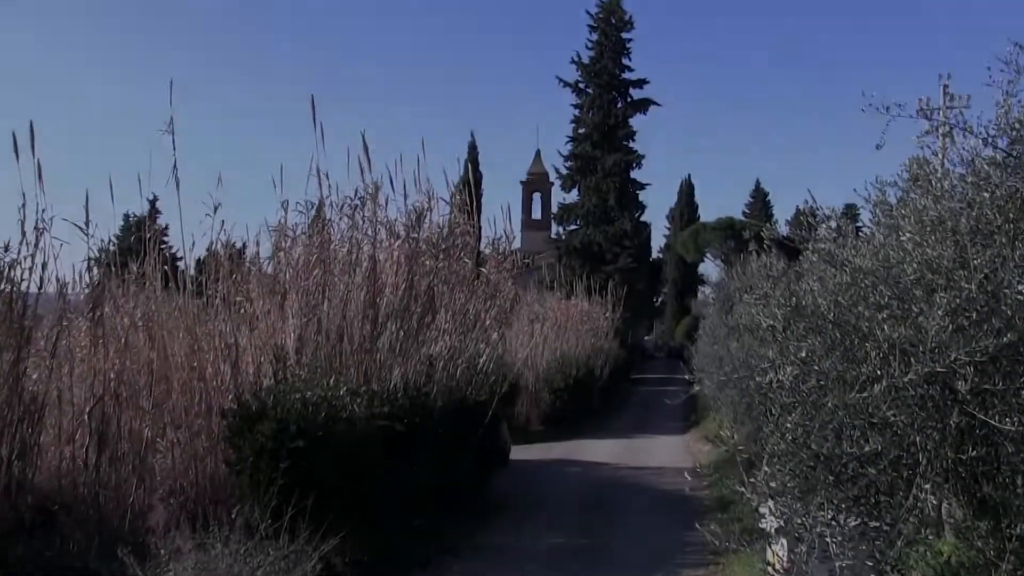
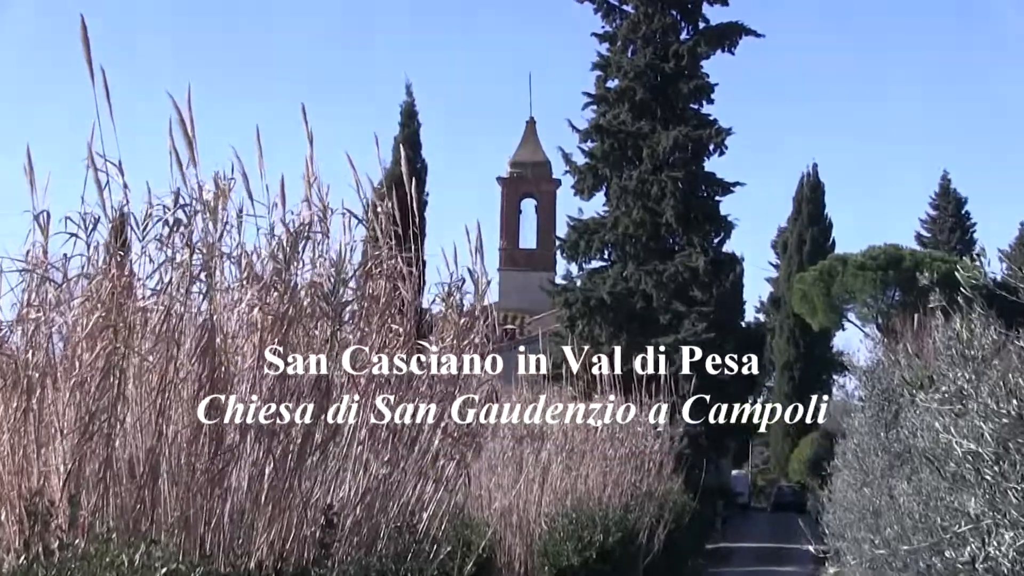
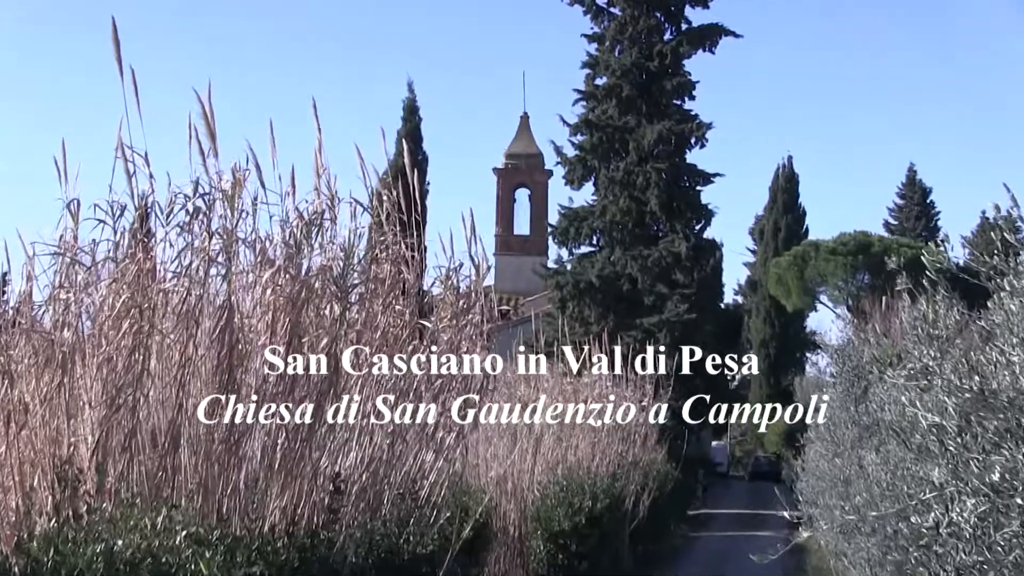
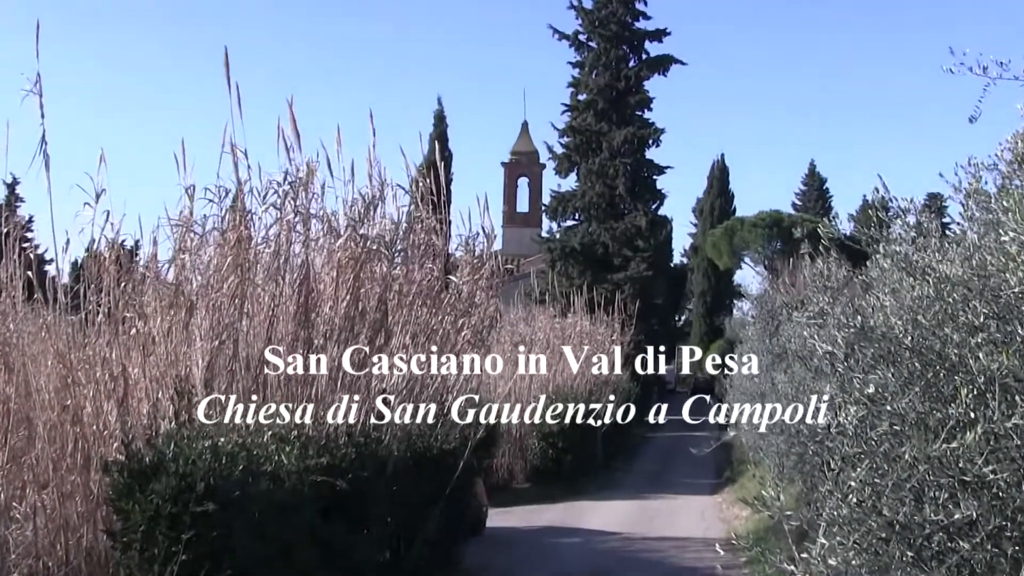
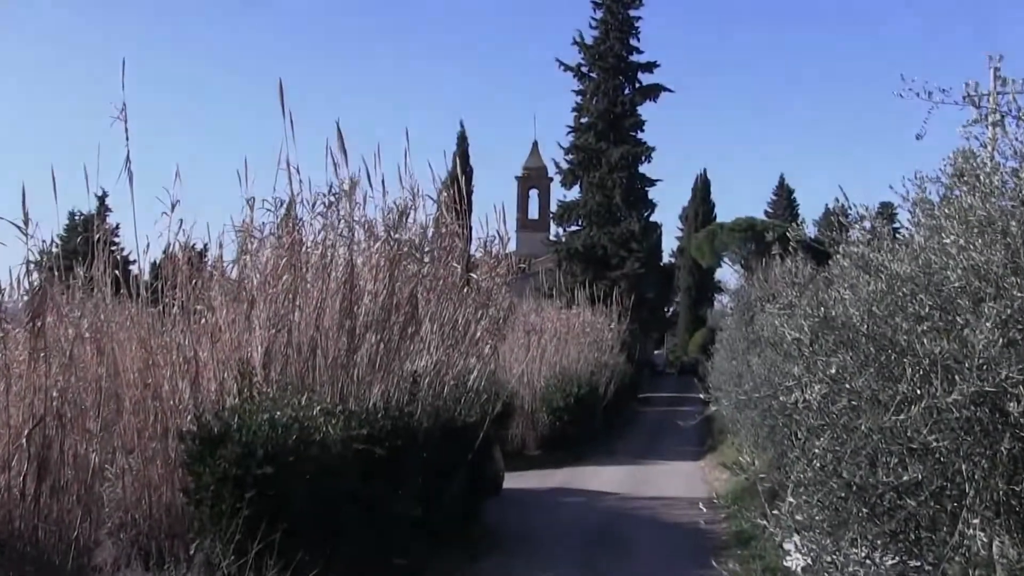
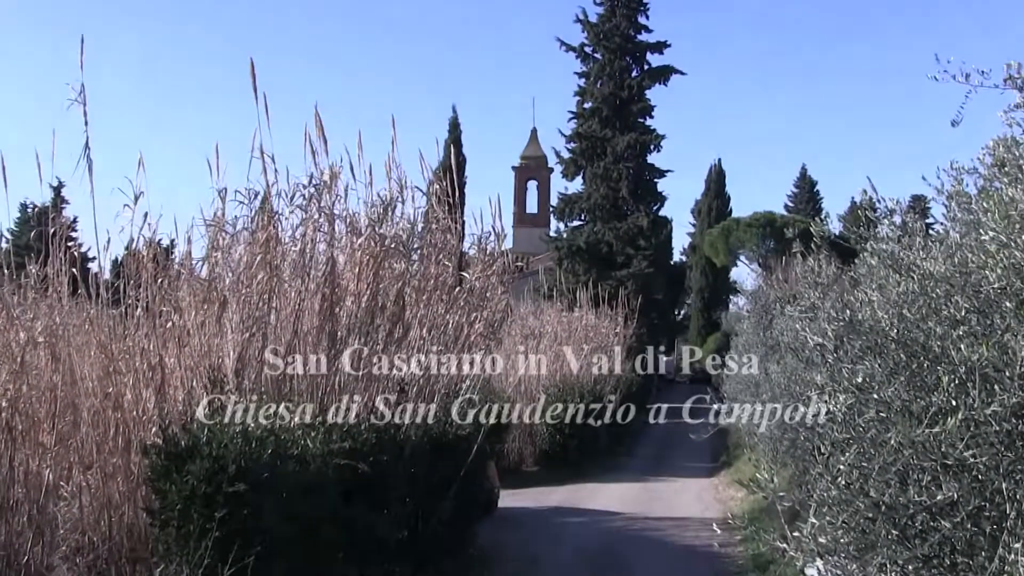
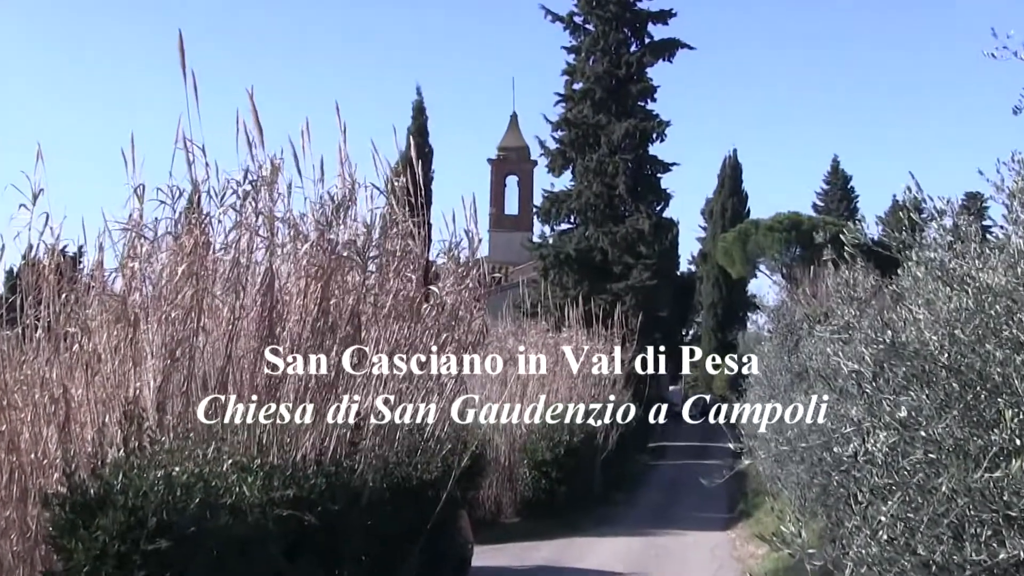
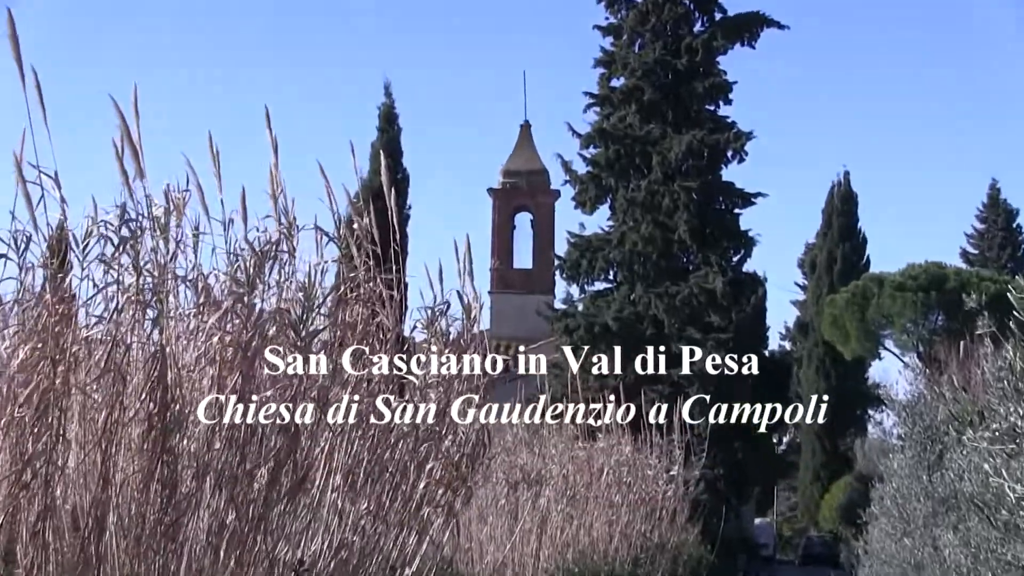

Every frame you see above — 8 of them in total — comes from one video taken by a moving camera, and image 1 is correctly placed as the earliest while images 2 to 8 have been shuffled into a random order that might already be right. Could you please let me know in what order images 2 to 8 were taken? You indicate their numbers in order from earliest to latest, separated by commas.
5, 6, 4, 7, 3, 2, 8
